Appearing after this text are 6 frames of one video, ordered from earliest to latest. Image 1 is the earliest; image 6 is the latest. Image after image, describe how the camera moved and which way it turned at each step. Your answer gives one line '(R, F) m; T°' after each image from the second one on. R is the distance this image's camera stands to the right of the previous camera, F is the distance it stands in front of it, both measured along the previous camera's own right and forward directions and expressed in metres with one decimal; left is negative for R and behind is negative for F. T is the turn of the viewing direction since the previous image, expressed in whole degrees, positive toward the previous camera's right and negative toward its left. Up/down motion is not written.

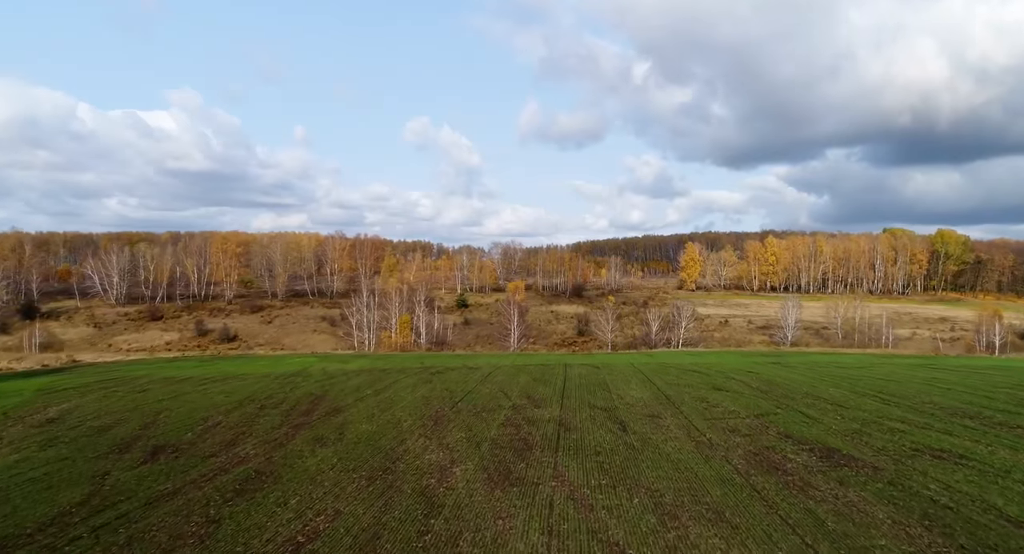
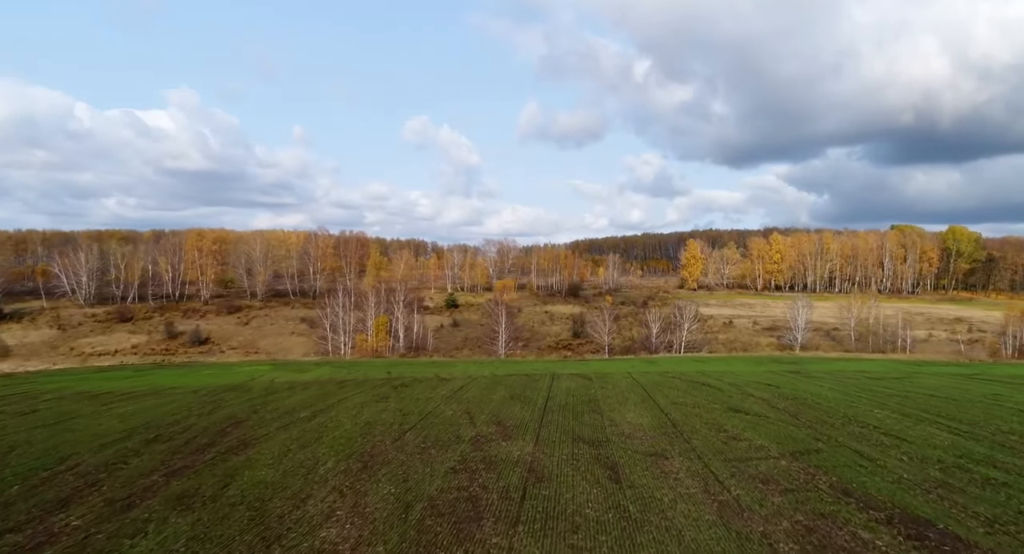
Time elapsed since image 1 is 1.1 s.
(+1.4, +5.7) m; 0°
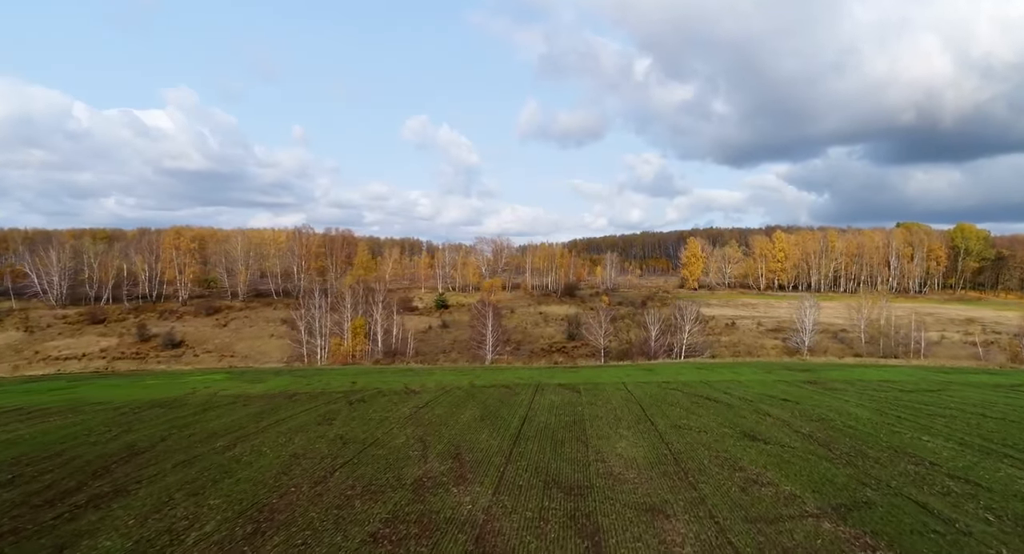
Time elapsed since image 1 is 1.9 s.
(+1.3, +4.4) m; 0°
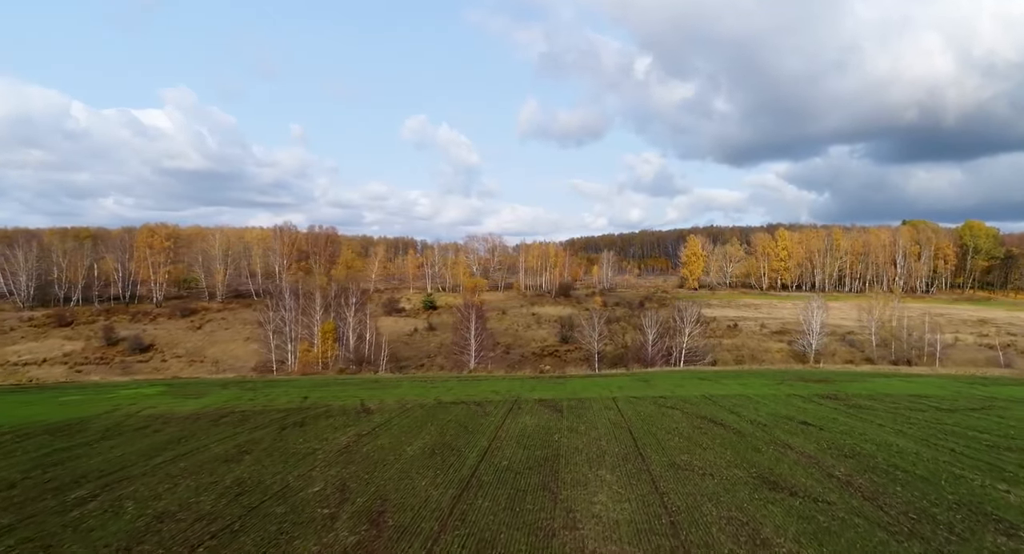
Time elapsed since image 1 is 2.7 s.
(+1.5, +4.6) m; 0°
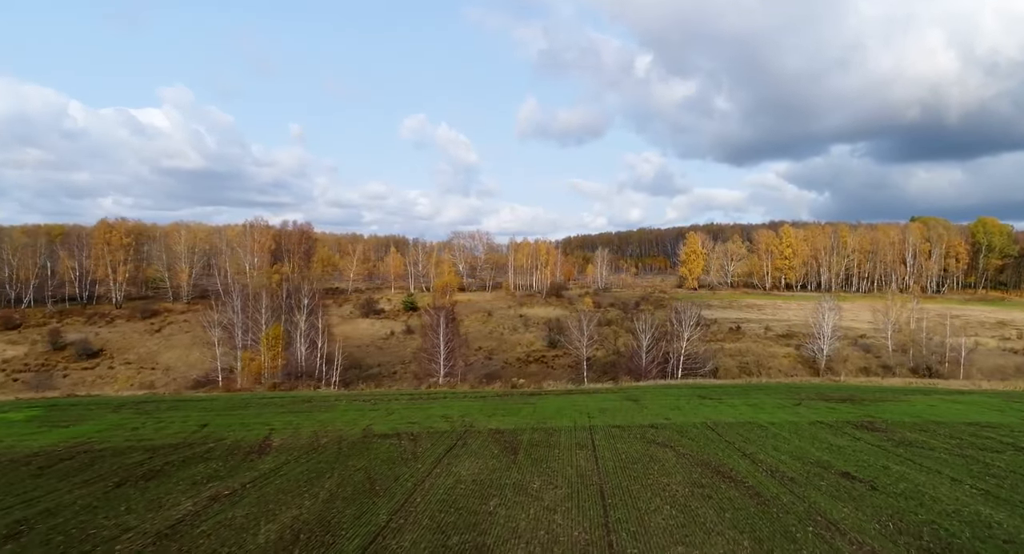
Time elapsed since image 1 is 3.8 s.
(+2.2, +6.4) m; 0°
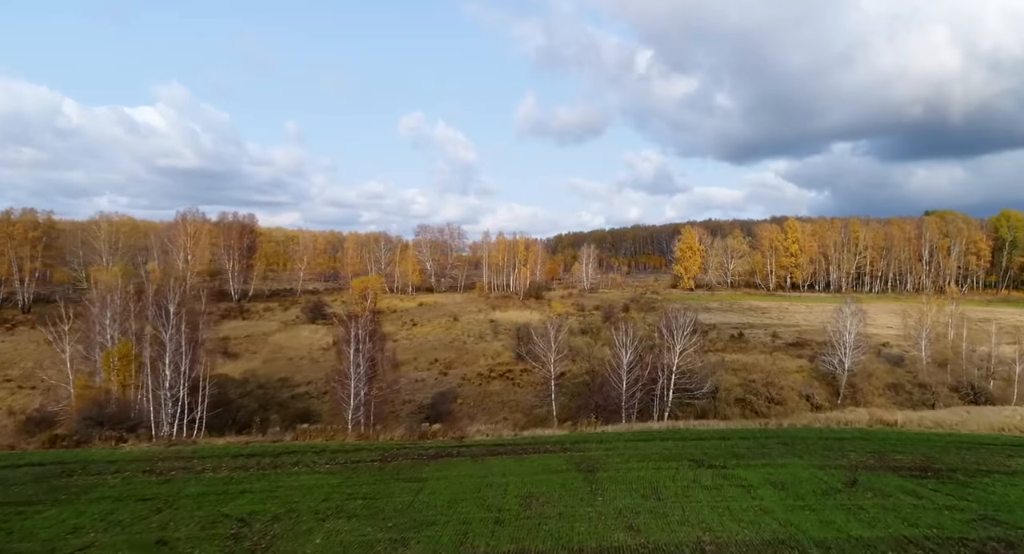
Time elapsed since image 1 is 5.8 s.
(+4.2, +11.3) m; 0°
